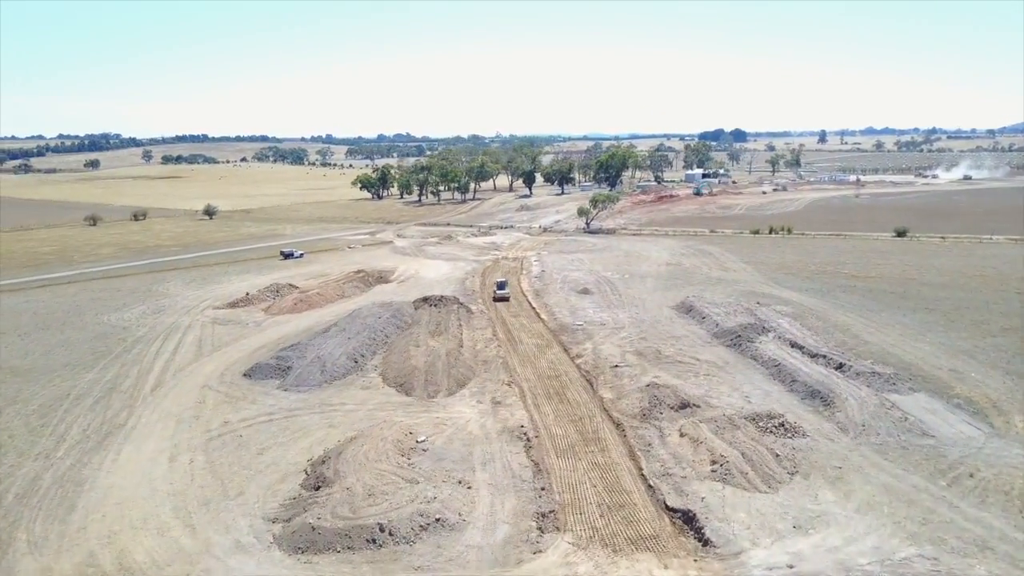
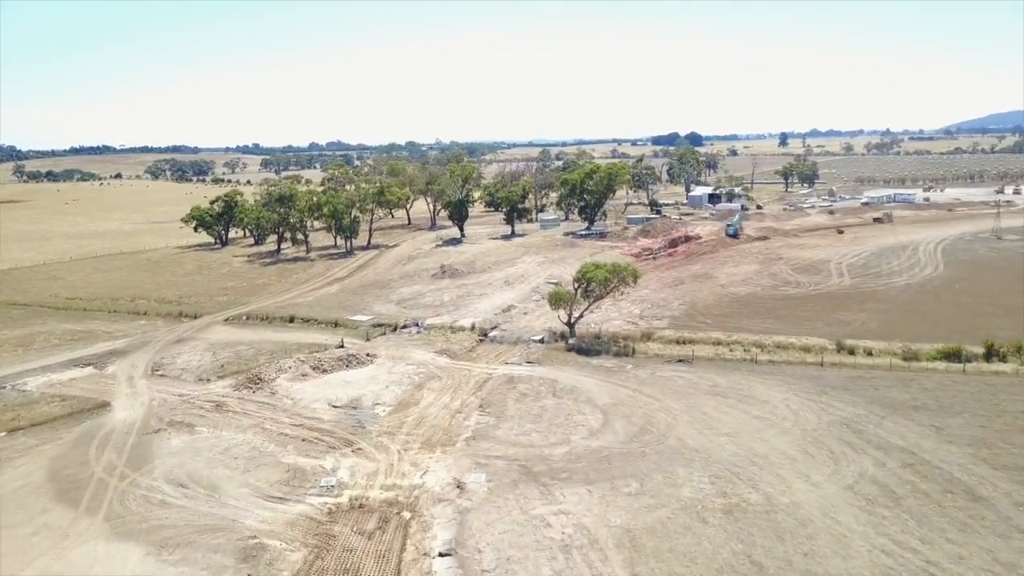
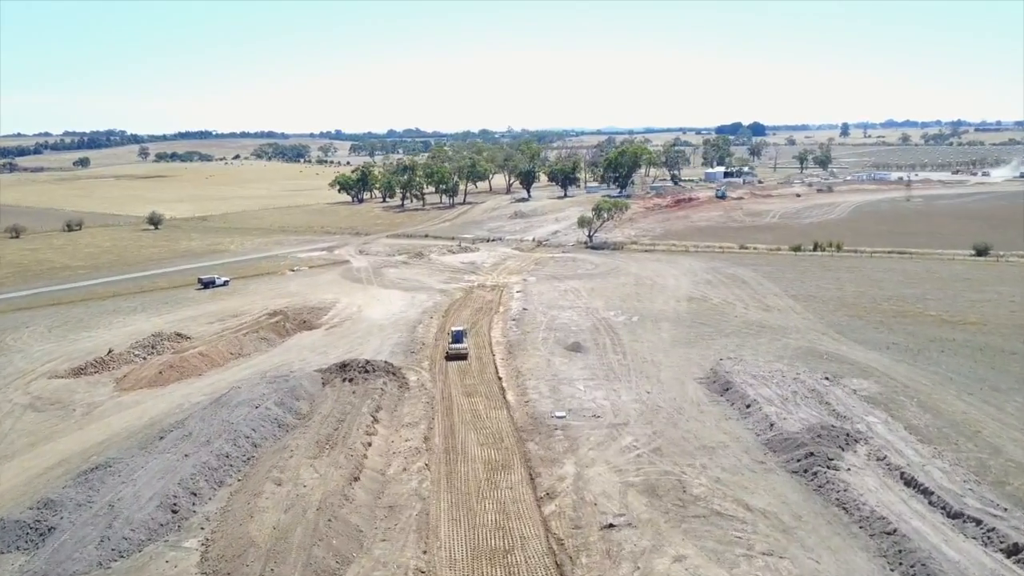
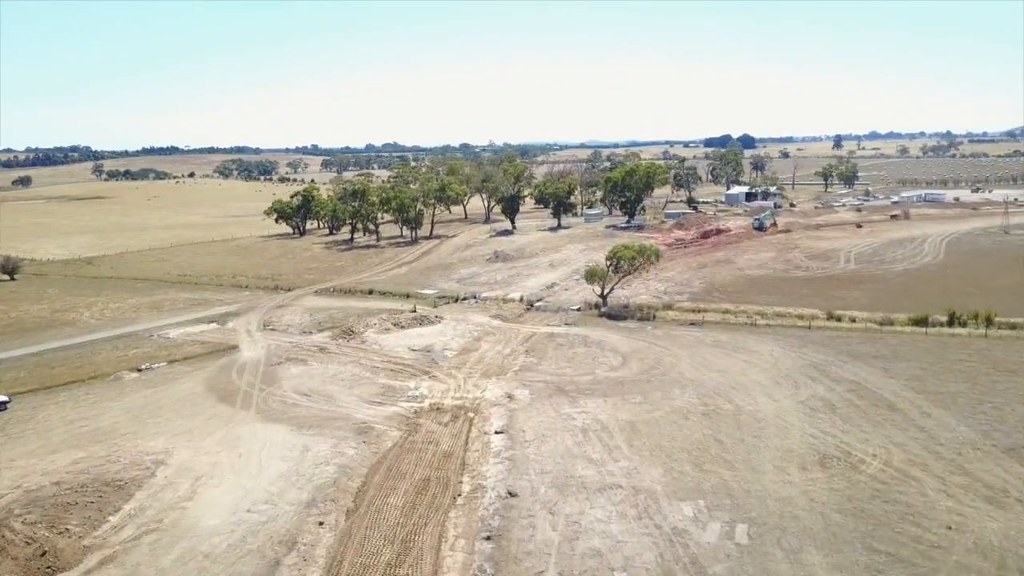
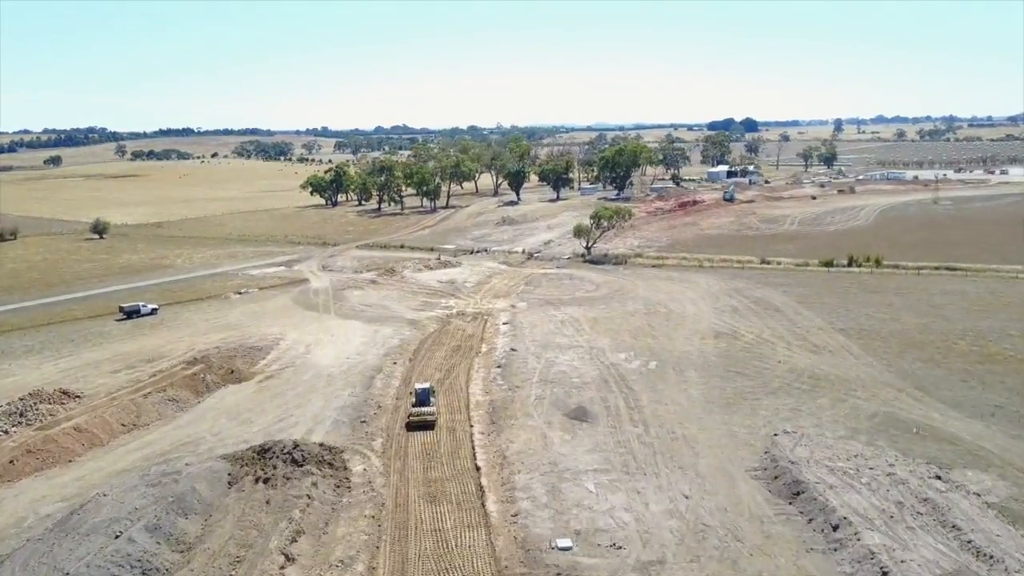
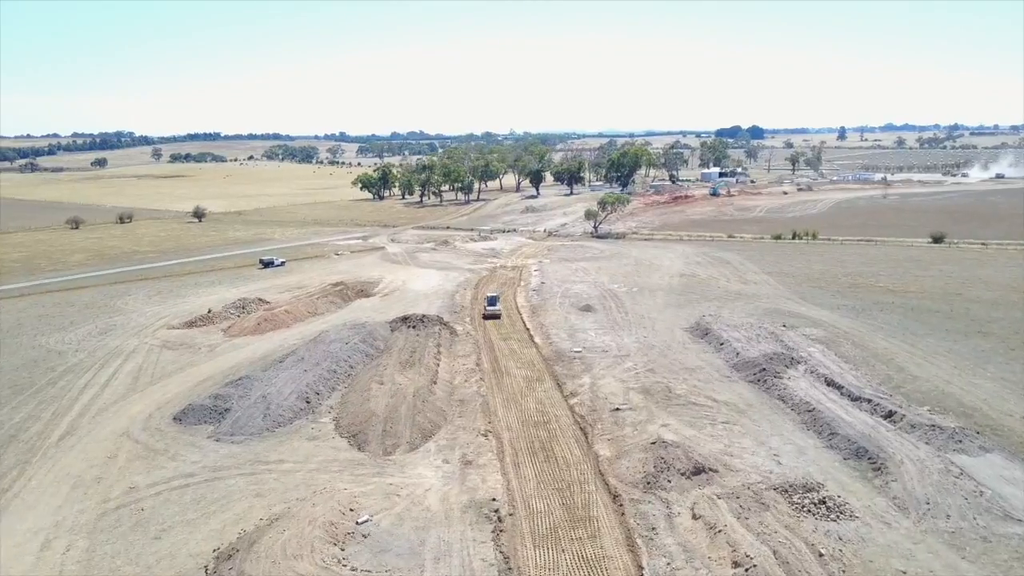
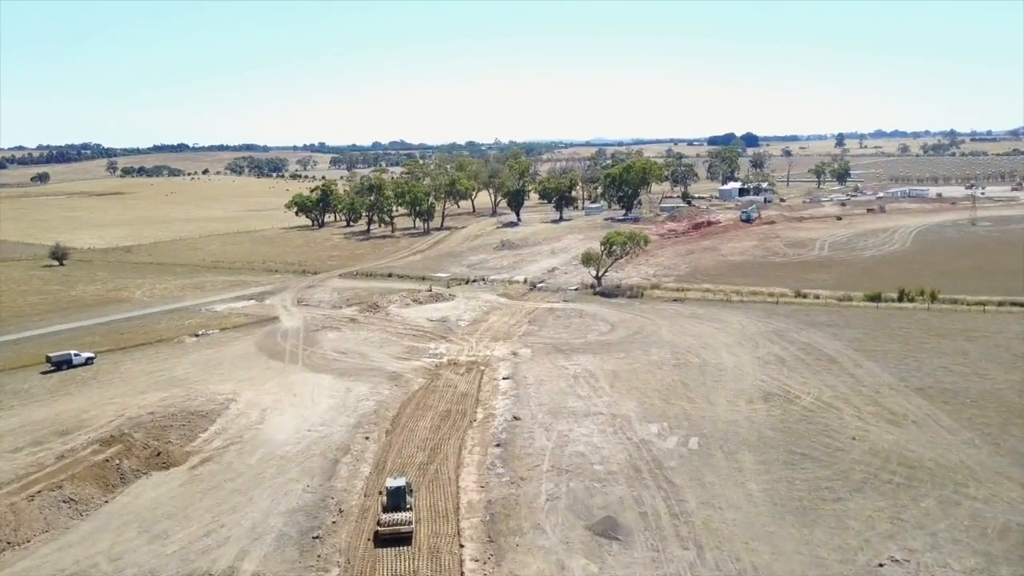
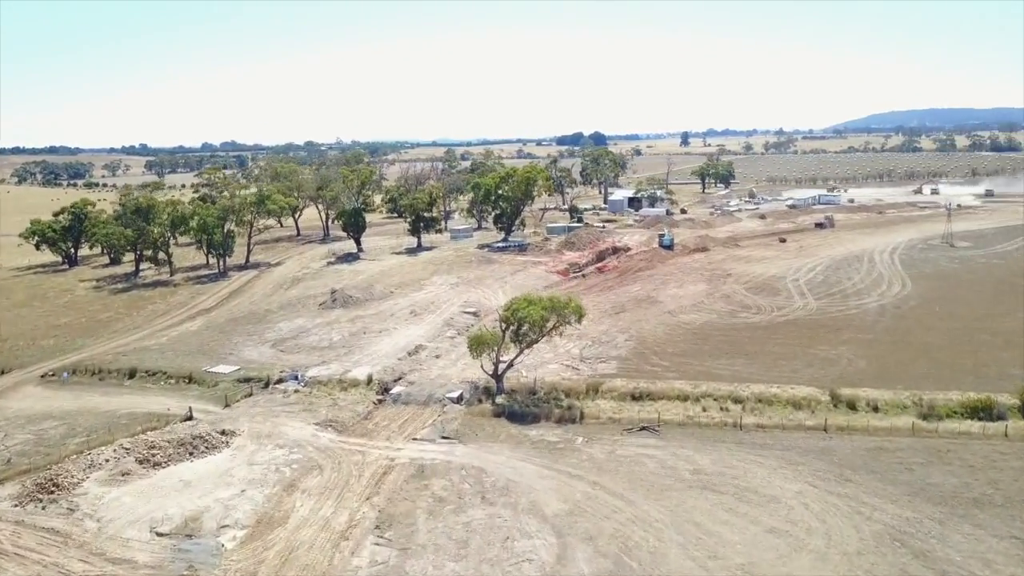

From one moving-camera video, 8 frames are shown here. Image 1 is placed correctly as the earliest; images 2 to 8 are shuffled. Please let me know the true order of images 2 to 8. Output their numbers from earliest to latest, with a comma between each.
6, 3, 5, 7, 4, 2, 8
